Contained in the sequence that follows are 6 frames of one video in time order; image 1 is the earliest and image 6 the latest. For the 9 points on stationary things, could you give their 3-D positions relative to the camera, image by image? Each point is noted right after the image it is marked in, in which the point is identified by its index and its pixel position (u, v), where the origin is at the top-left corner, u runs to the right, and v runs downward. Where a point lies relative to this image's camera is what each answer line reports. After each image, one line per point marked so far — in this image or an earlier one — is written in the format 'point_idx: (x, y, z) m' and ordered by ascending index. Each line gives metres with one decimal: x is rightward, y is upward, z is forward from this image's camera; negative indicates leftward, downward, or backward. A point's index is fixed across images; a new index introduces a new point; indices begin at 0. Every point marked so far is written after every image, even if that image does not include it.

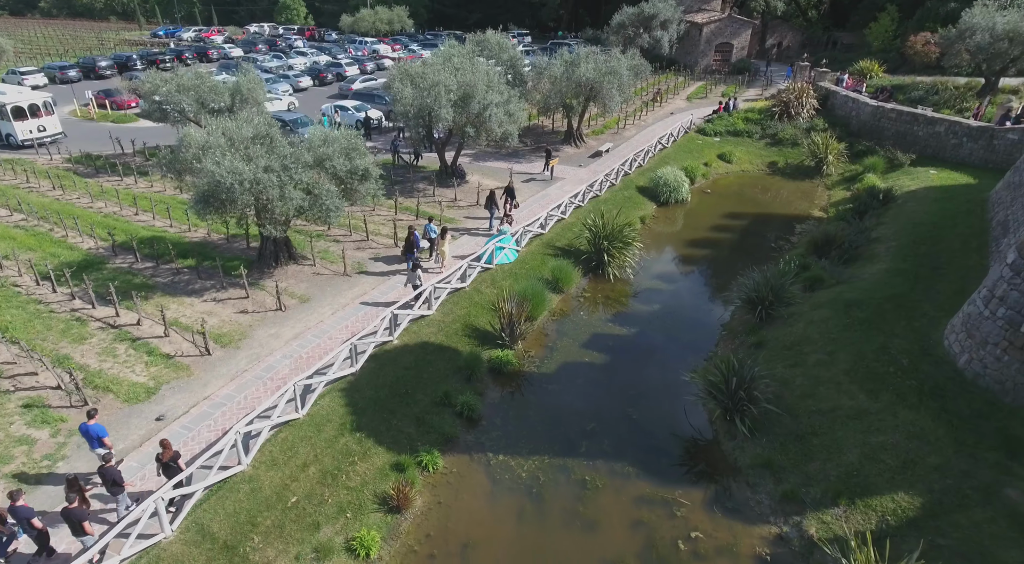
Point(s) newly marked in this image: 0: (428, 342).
0: (-1.8, -1.3, +13.5) m
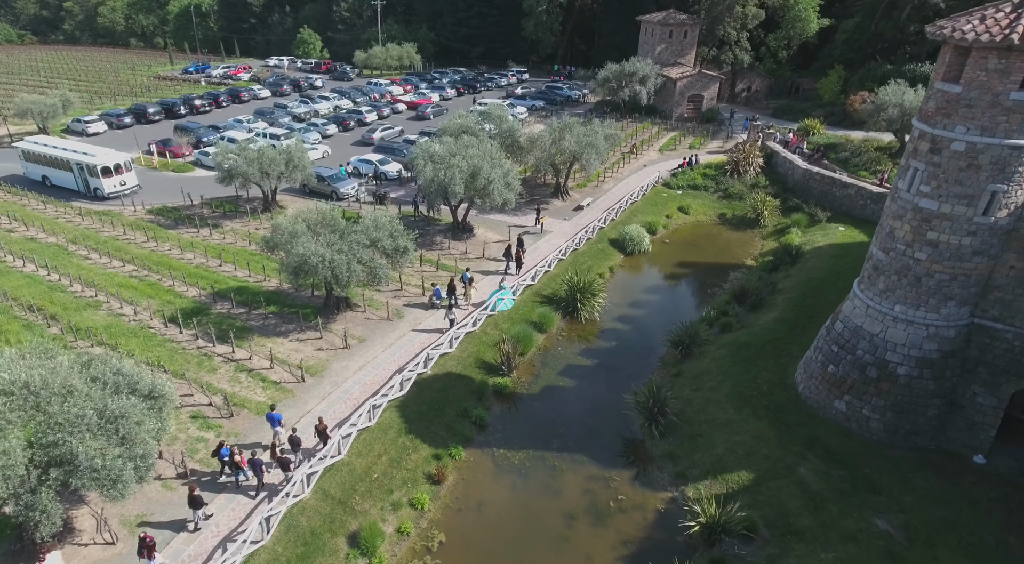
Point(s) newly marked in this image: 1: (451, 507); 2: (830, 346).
0: (-1.9, -2.8, +19.6) m
1: (-1.5, -5.5, +15.6) m
2: (+8.2, -1.6, +16.1) m
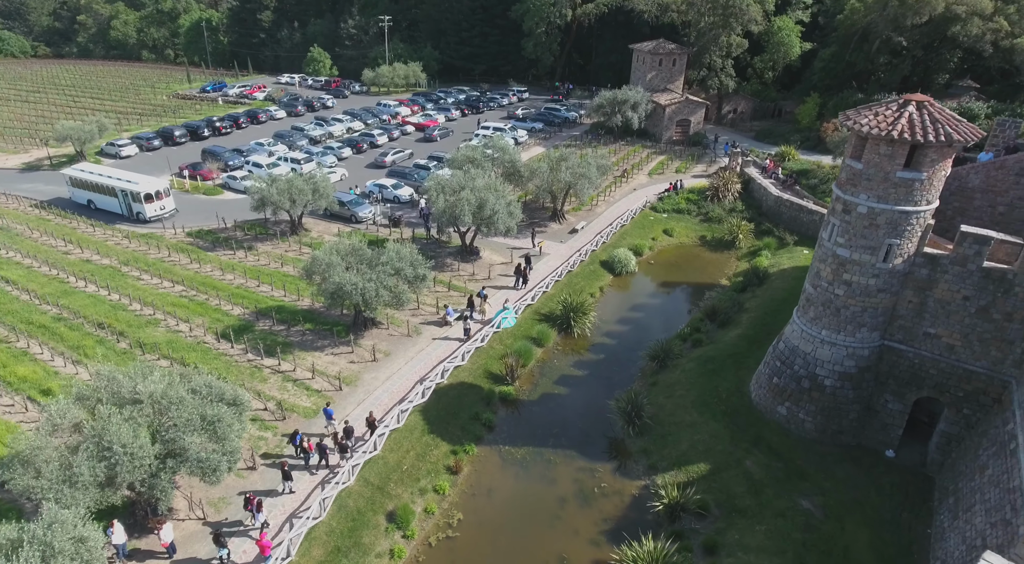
0: (-1.8, -3.7, +23.4) m
1: (-1.4, -6.4, +19.4) m
2: (+8.3, -2.5, +19.9) m
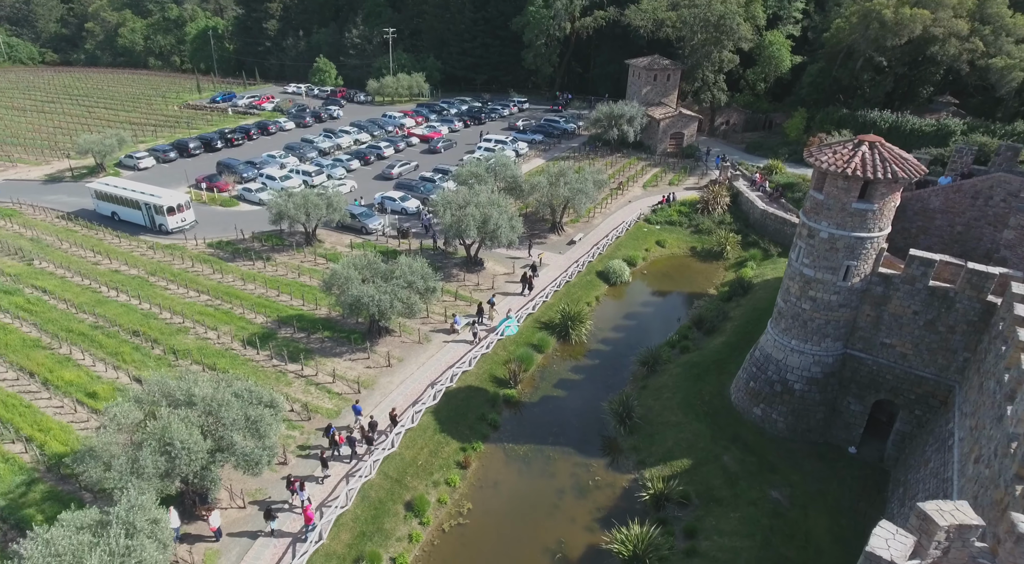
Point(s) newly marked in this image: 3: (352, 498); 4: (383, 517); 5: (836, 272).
0: (-1.7, -4.2, +25.7) m
1: (-1.3, -6.9, +21.7) m
2: (+8.4, -3.0, +22.2) m
3: (-5.0, -6.8, +19.8) m
4: (-4.1, -7.4, +19.8) m
5: (+9.9, +0.3, +19.3) m
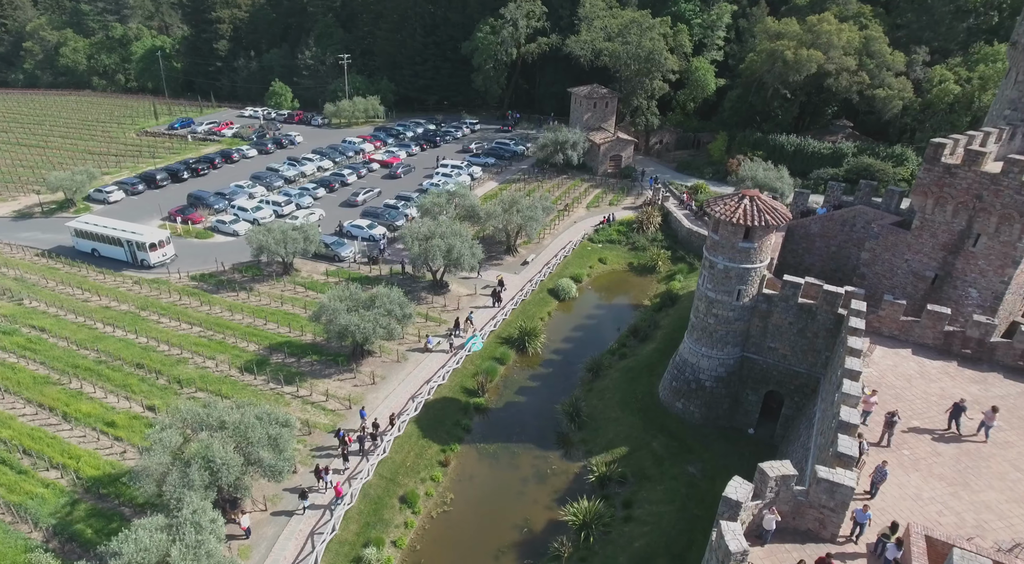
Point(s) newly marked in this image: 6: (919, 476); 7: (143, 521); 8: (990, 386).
0: (-3.2, -5.5, +30.3) m
1: (-2.4, -8.2, +26.4) m
2: (+7.1, -3.9, +27.6) m
3: (-6.0, -8.2, +24.2) m
4: (-5.0, -8.7, +24.3) m
5: (+8.6, -0.5, +24.8) m
6: (+10.7, -5.1, +16.6) m
7: (-11.2, -7.3, +19.2) m
8: (+15.0, -3.3, +19.8) m
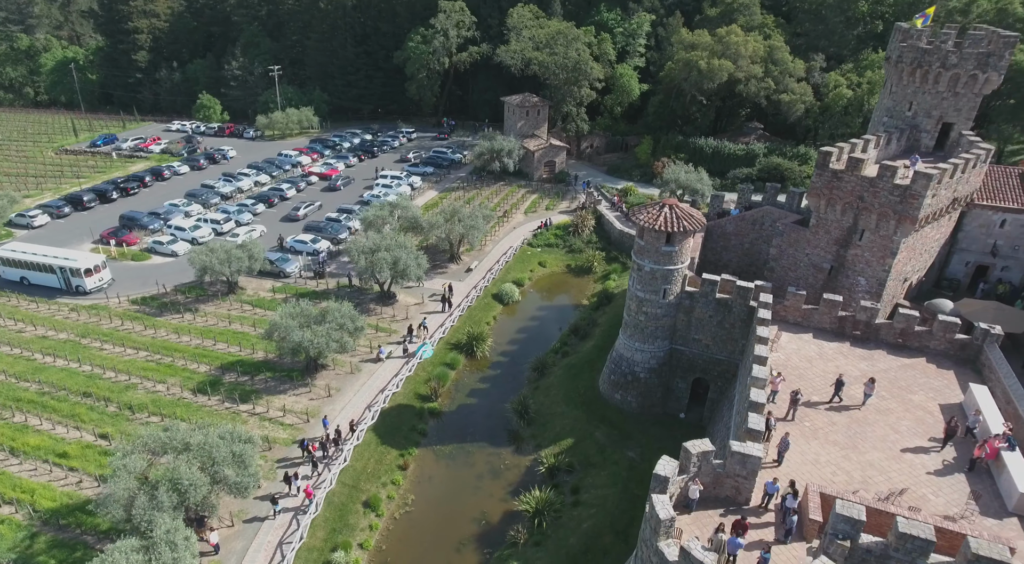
0: (-5.6, -6.1, +31.8) m
1: (-4.3, -8.8, +28.0) m
2: (+4.7, -4.0, +30.0) m
3: (-7.7, -9.0, +25.5) m
4: (-6.7, -9.5, +25.6) m
5: (+6.3, -0.5, +27.4) m
6: (+9.4, -5.0, +19.5) m
7: (-12.5, -8.3, +20.0) m
8: (+13.3, -2.9, +23.0) m
